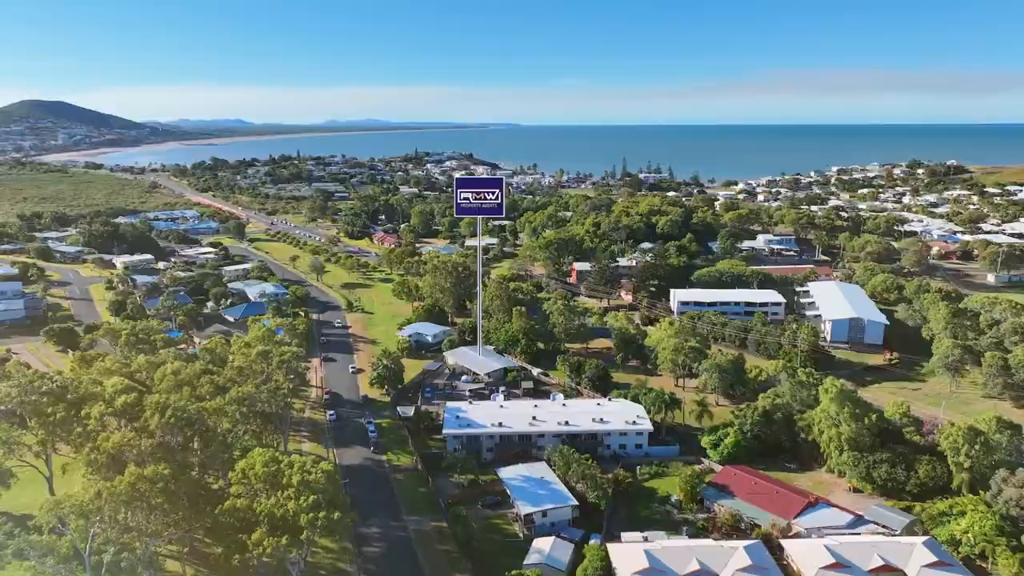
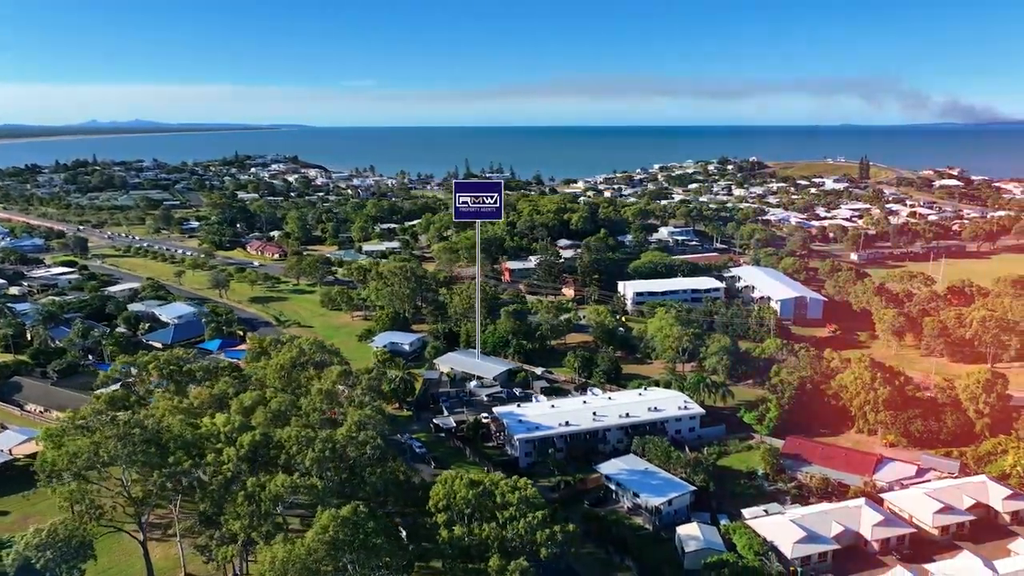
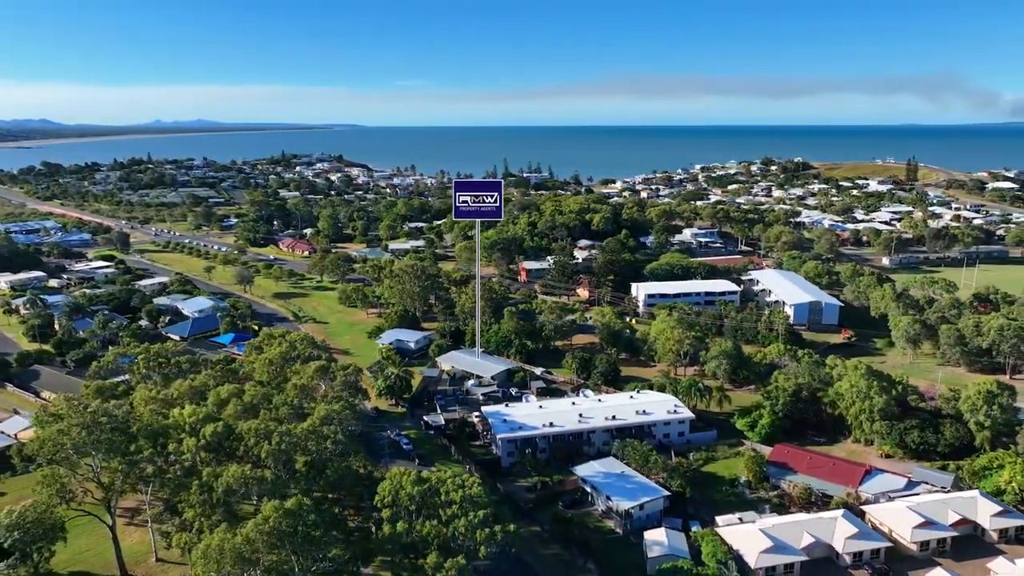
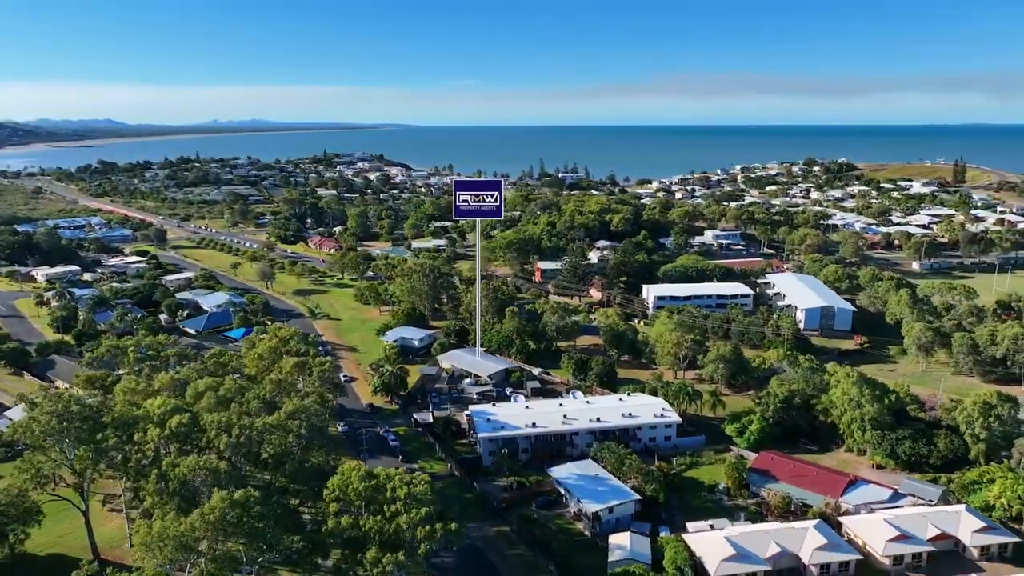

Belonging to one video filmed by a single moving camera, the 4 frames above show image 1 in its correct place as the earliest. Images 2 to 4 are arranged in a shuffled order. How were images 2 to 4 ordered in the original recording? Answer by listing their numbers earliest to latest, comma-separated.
4, 3, 2
